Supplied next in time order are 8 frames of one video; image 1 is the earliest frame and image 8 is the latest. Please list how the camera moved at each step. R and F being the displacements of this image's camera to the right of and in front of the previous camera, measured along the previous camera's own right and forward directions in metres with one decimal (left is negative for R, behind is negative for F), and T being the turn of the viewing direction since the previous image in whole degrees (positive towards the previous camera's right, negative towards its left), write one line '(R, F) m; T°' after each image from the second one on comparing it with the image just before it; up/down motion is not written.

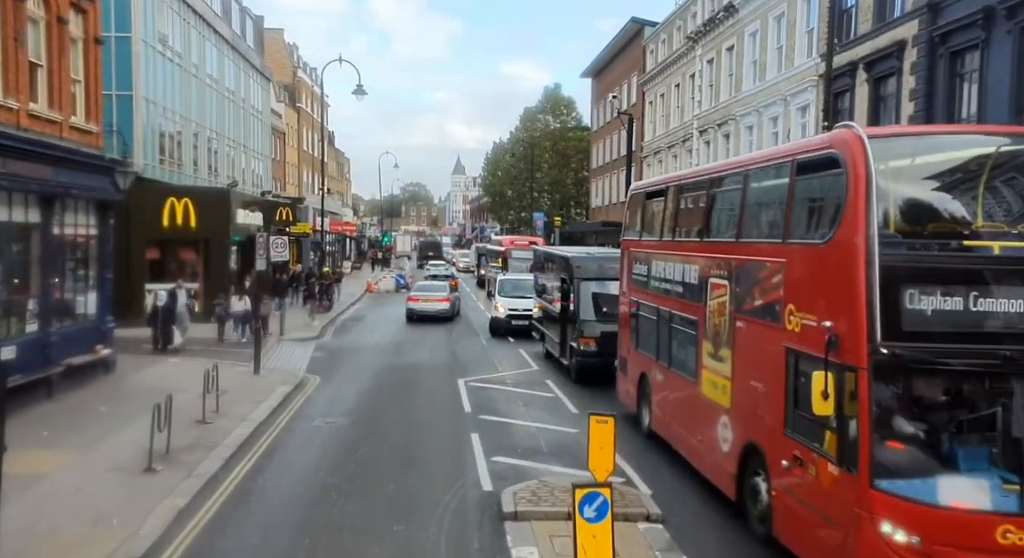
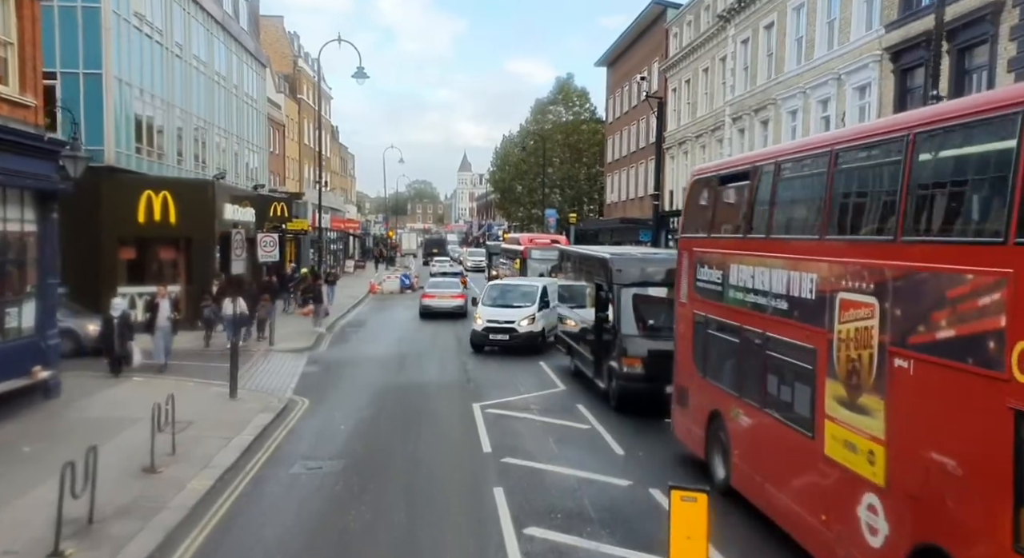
(-0.4, +2.9) m; 0°
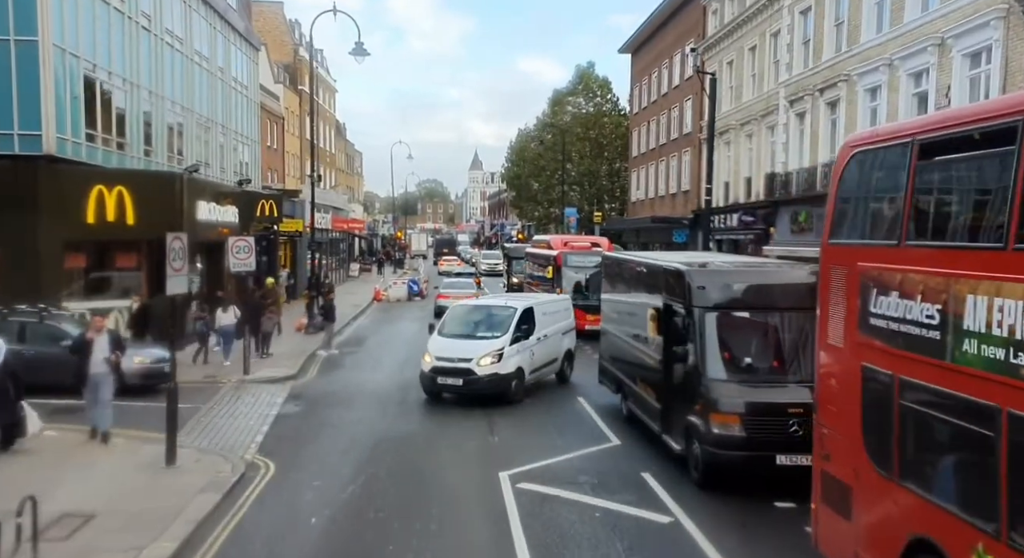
(-0.5, +4.2) m; -1°
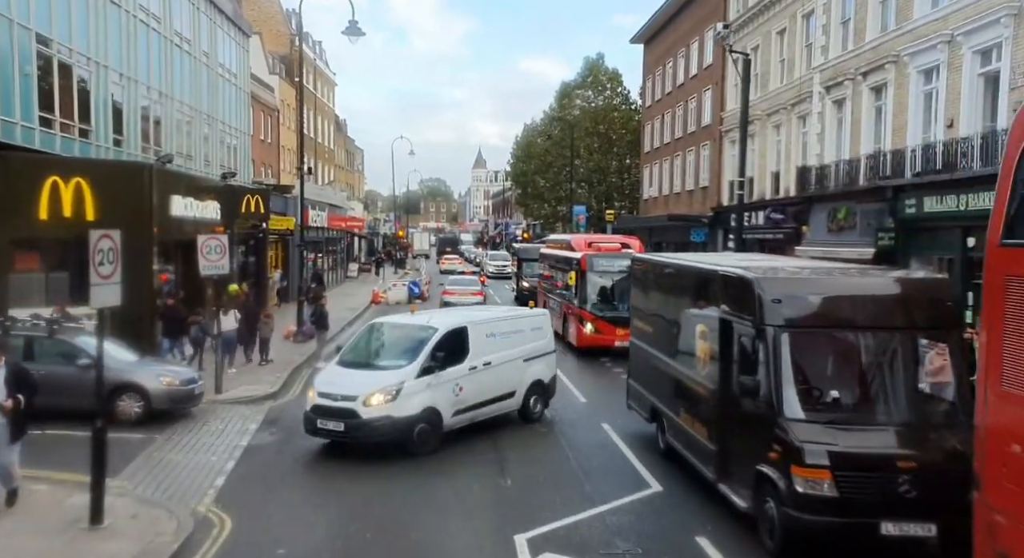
(-0.2, +2.4) m; 0°
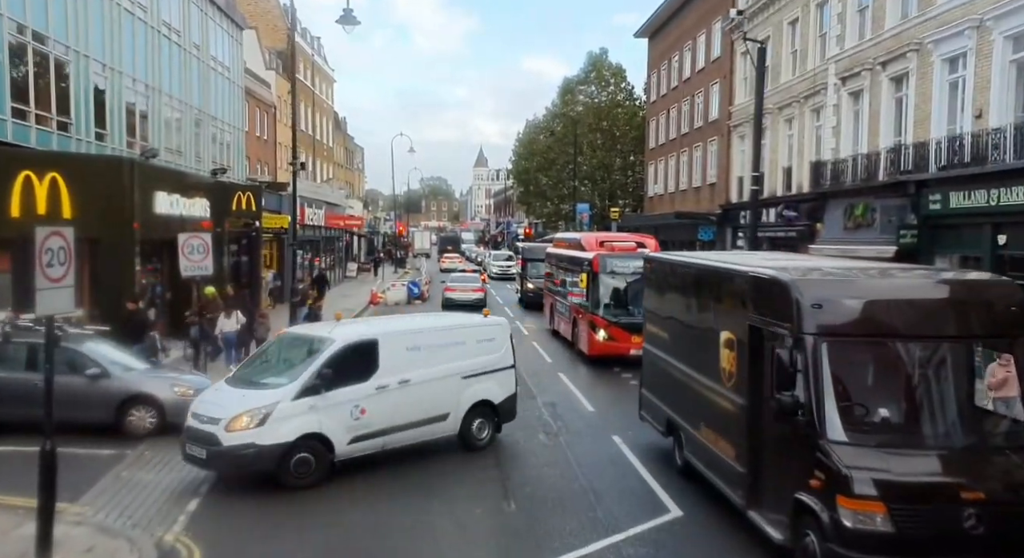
(0.0, +1.0) m; 0°
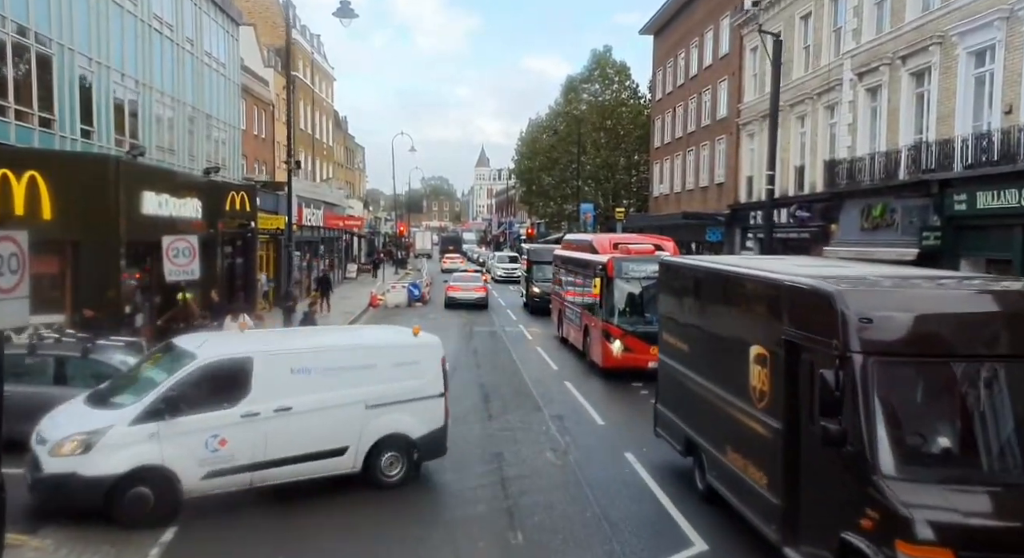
(-0.1, +0.9) m; 0°
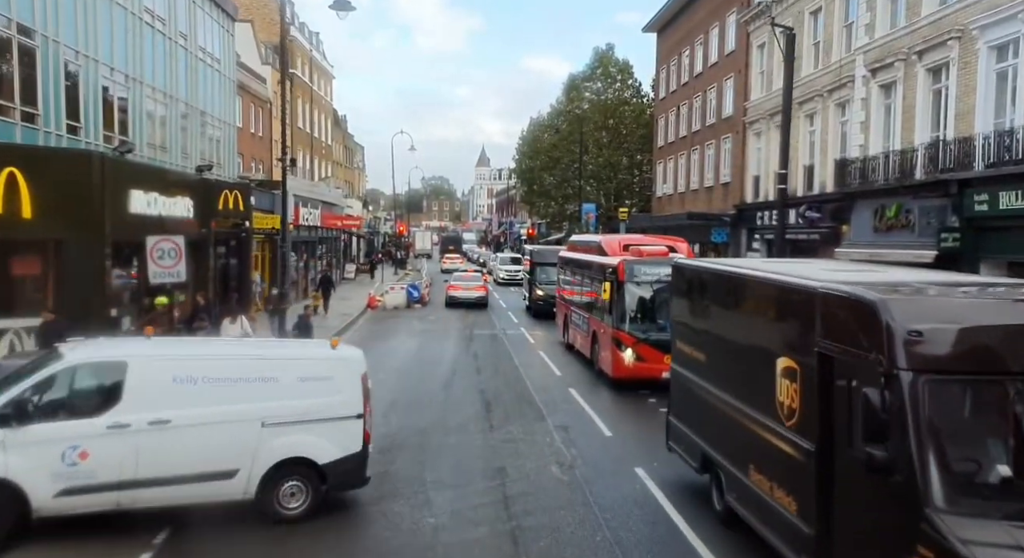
(-0.1, +0.7) m; 0°
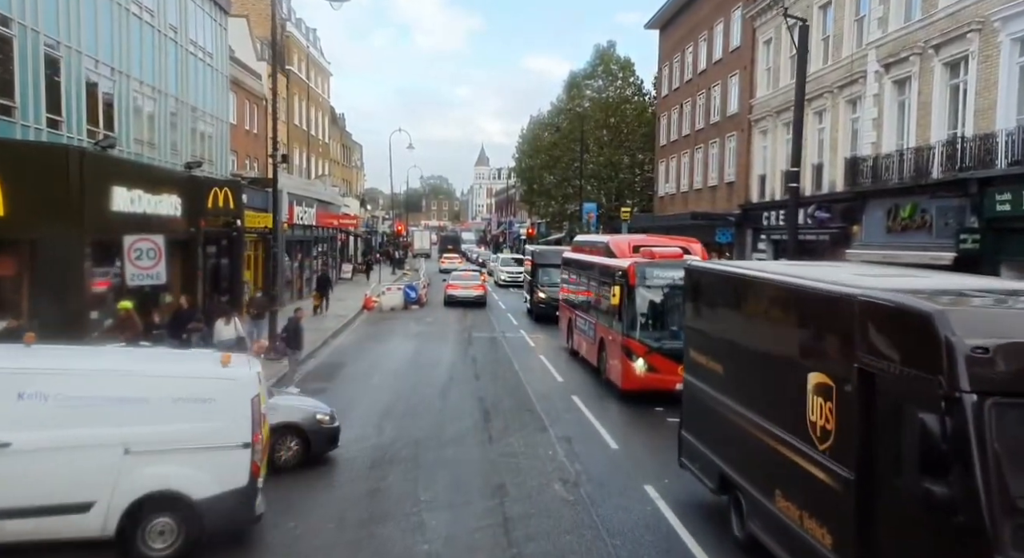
(0.0, +0.8) m; 0°
